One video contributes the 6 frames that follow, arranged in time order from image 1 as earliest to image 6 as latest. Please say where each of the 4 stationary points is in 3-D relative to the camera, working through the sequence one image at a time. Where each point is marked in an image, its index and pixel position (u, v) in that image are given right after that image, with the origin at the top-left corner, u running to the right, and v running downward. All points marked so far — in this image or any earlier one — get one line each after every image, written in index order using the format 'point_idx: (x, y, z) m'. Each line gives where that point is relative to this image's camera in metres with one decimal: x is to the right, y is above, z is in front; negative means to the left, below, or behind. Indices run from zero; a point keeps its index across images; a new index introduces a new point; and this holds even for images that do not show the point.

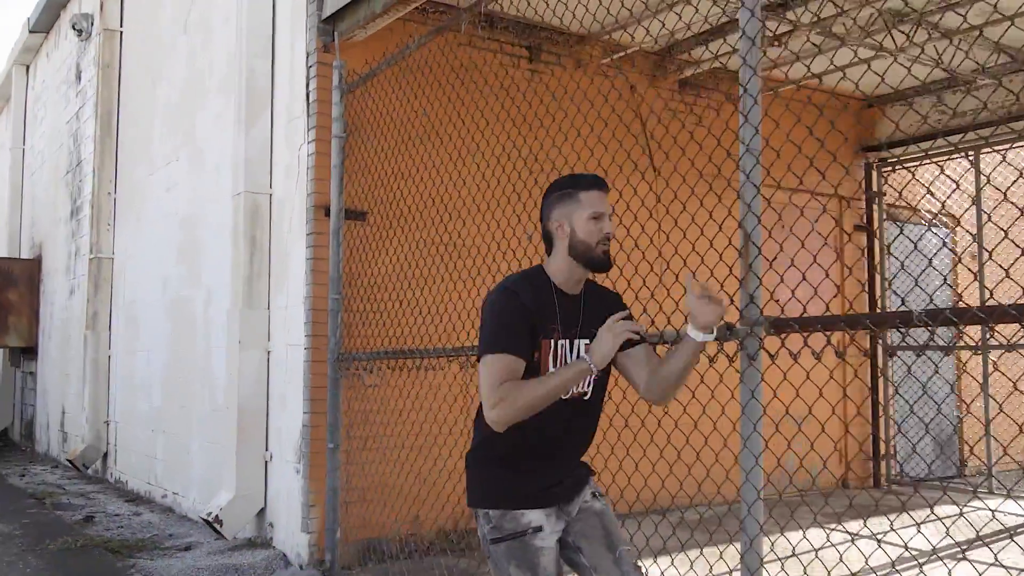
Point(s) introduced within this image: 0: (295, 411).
0: (-1.4, -0.8, +5.5) m
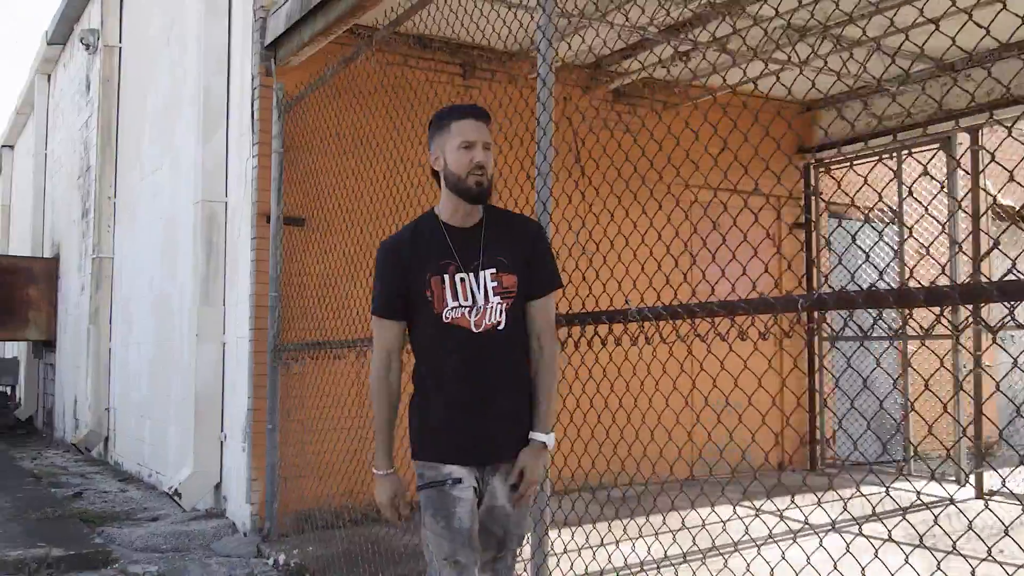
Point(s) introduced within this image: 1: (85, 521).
0: (-1.9, -0.8, +6.1) m
1: (-3.2, -1.8, +6.4) m
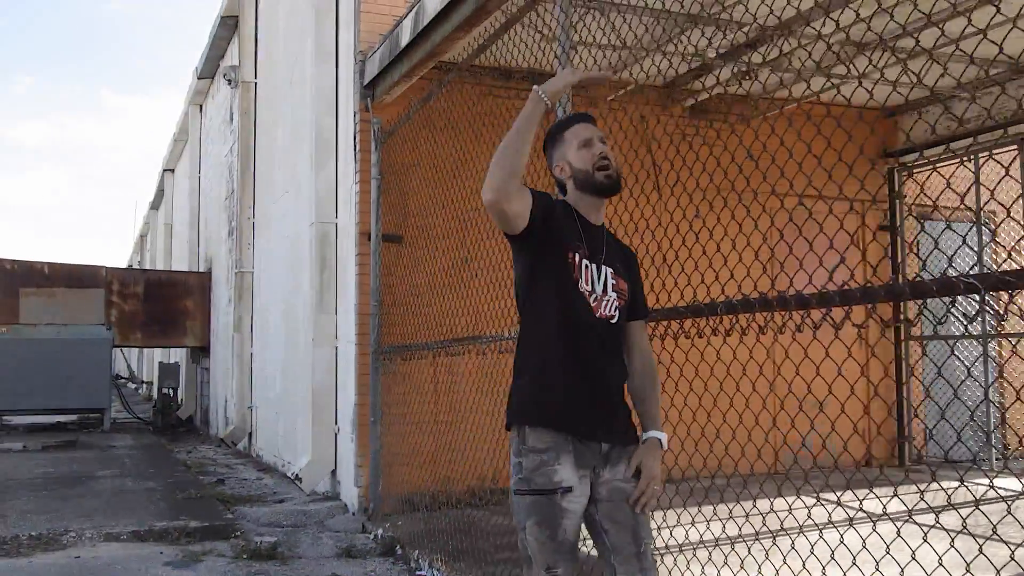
0: (-1.3, -0.9, +7.0) m
1: (-2.5, -1.9, +7.5) m
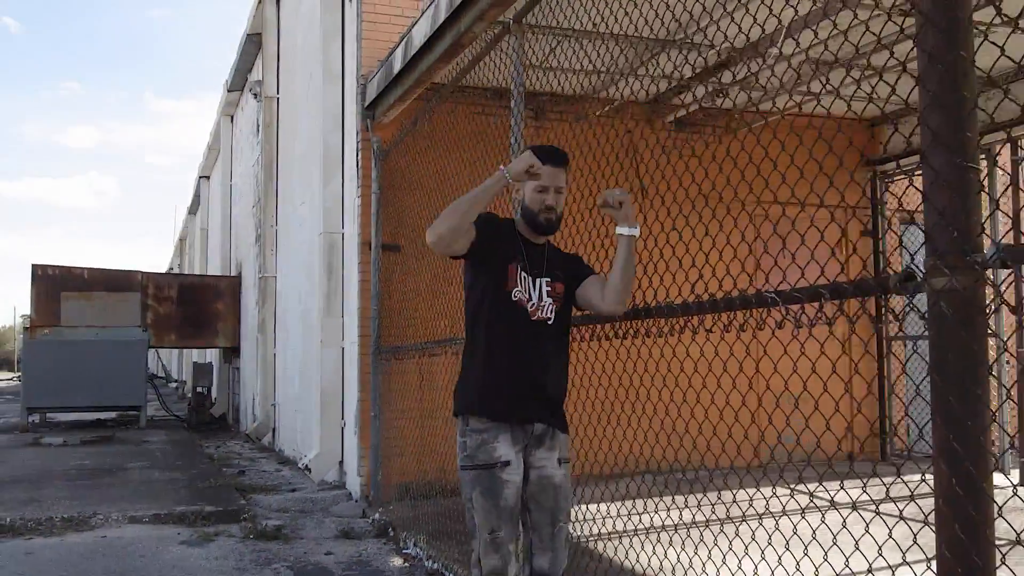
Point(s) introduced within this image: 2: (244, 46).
0: (-1.4, -0.9, +7.6) m
1: (-2.6, -1.9, +8.1) m
2: (-4.5, +4.1, +14.5) m
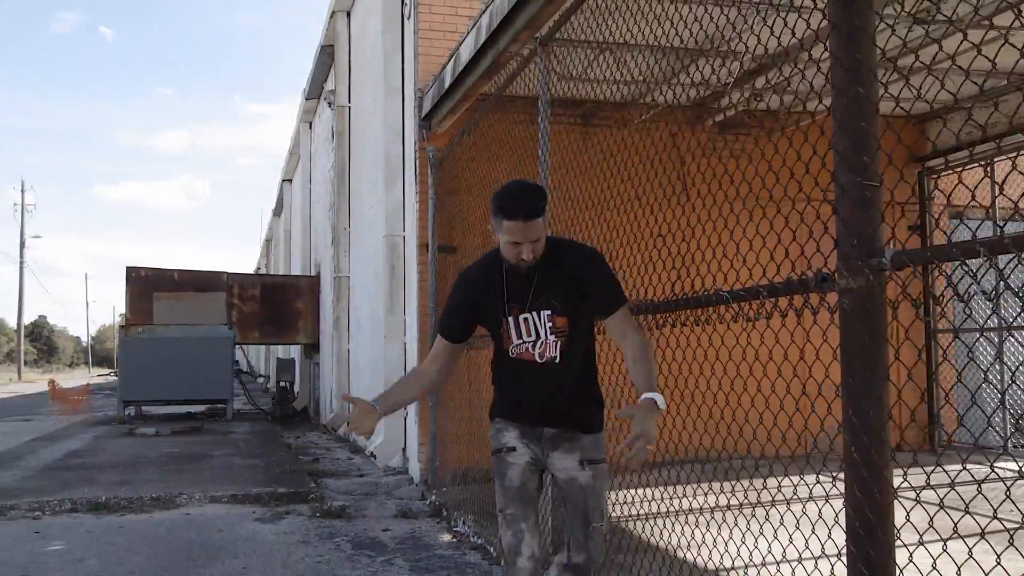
0: (-0.9, -0.9, +8.2) m
1: (-2.1, -1.9, +8.8) m
2: (-3.5, +4.1, +15.3) m
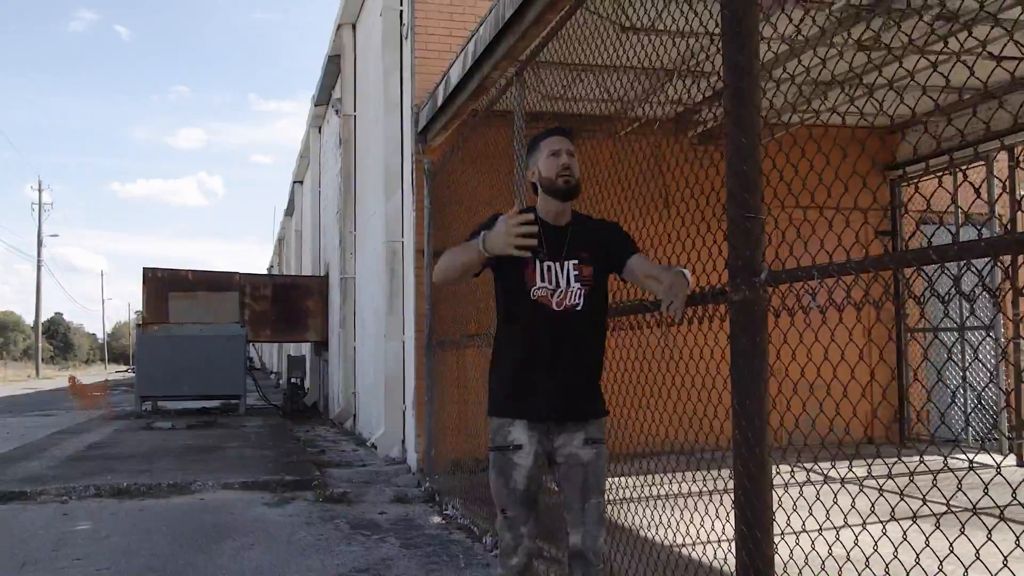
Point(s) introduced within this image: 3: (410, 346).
0: (-1.0, -0.9, +8.8) m
1: (-2.1, -2.0, +9.4) m
2: (-3.5, +4.1, +15.9) m
3: (-1.0, -0.6, +8.8) m
